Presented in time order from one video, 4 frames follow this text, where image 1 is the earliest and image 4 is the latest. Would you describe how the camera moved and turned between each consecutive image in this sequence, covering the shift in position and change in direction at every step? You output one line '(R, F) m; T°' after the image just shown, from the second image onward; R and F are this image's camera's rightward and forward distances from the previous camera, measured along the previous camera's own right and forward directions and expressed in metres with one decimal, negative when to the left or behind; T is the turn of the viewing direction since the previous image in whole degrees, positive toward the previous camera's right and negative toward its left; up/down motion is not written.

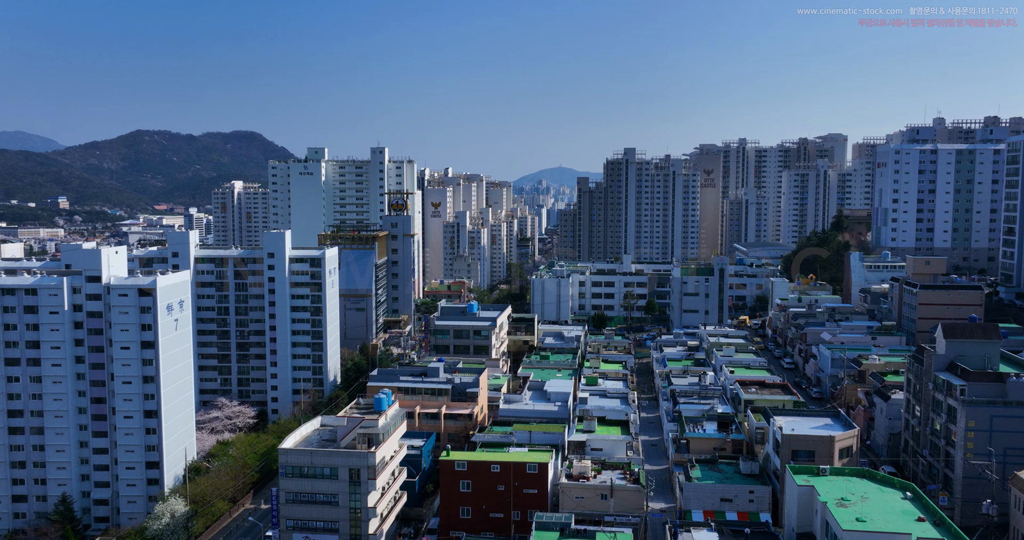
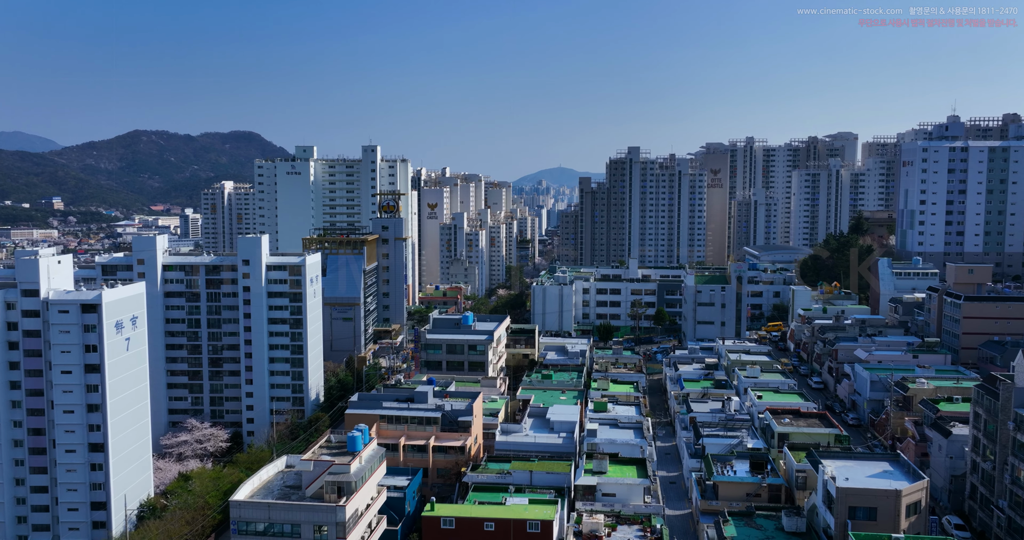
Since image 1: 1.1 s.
(+0.1, +4.9) m; 0°
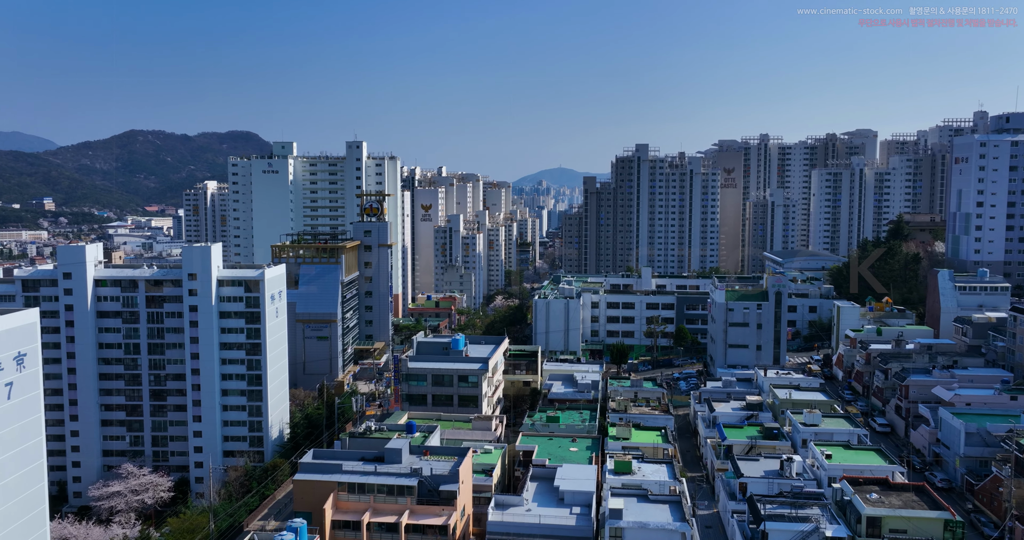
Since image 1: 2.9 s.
(+0.1, +8.2) m; 0°
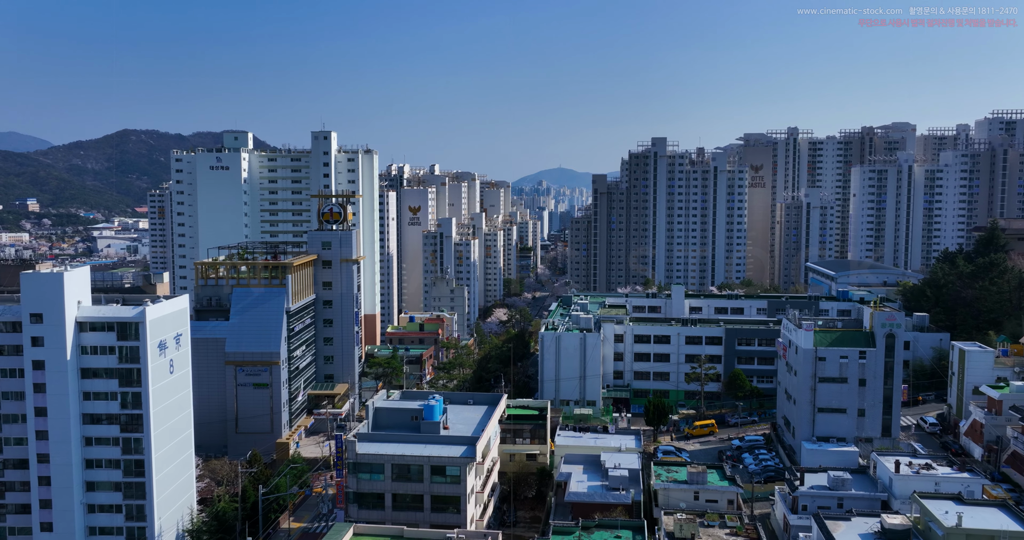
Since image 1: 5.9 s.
(0.0, +13.7) m; 0°
